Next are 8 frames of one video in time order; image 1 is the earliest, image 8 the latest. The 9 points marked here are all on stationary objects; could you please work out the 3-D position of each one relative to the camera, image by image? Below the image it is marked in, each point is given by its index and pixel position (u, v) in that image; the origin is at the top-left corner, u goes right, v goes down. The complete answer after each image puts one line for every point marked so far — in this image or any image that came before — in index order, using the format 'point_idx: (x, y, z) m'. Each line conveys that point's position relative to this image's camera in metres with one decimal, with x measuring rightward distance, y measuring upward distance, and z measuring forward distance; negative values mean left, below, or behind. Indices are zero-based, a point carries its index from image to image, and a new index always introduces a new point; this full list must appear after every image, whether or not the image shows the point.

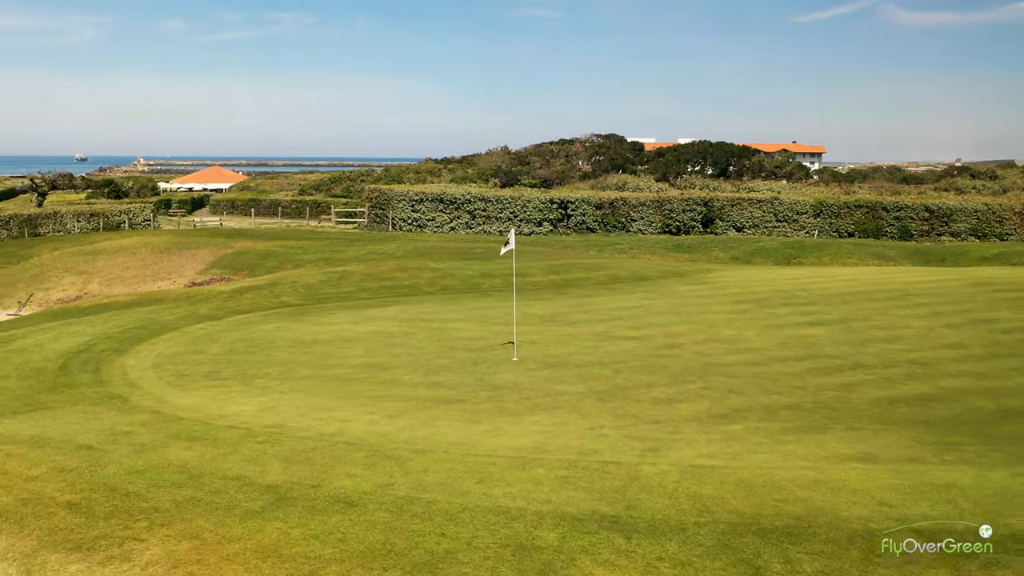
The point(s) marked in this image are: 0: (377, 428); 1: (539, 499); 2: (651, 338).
0: (-1.8, -1.7, +10.3) m
1: (+0.2, -2.0, +7.8) m
2: (+2.6, -1.0, +15.8) m
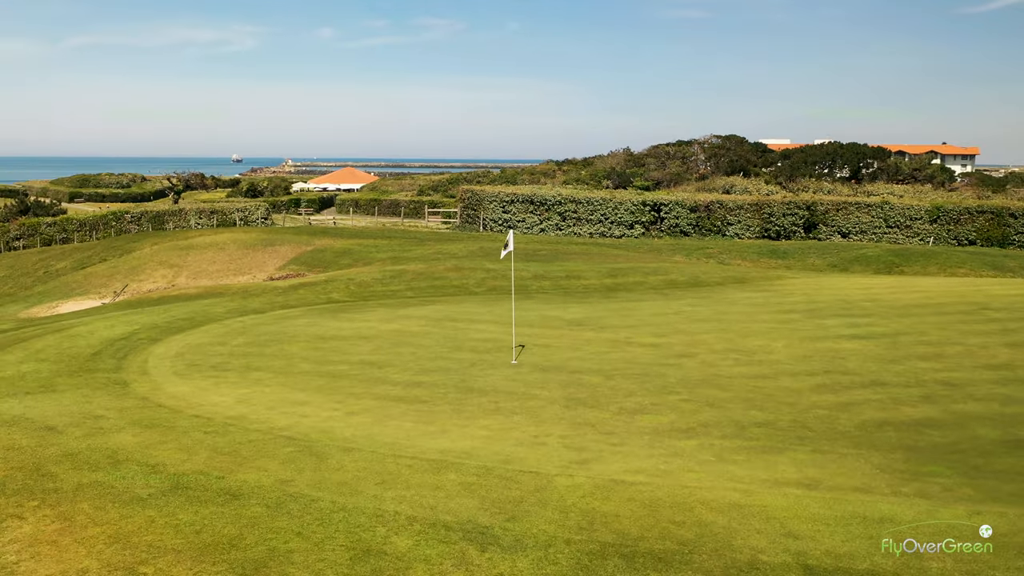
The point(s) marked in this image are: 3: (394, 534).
0: (-2.4, -1.7, +10.4) m
1: (-0.8, -2.0, +7.6) m
2: (+2.8, -1.1, +15.2) m
3: (-1.0, -2.1, +6.9) m
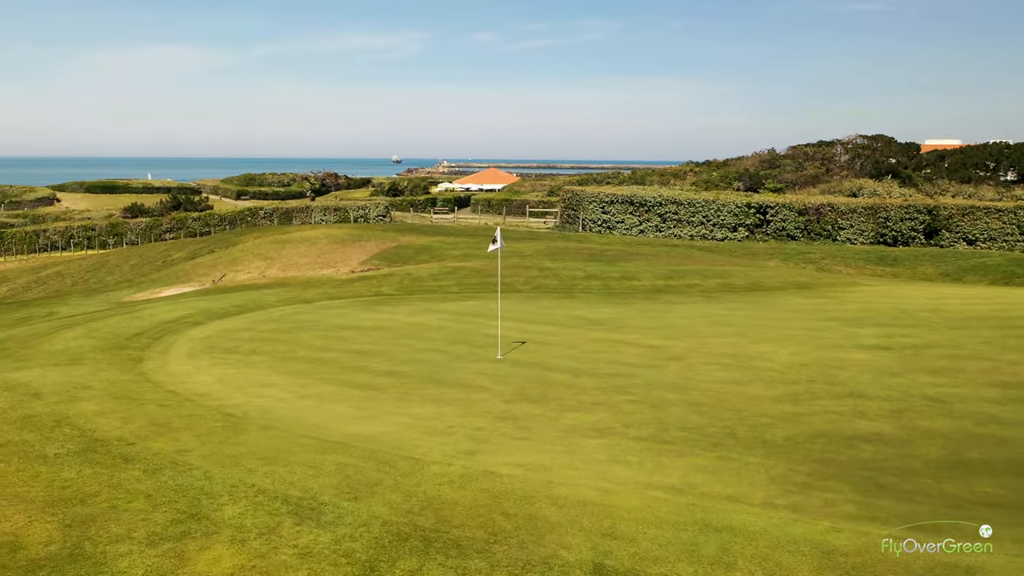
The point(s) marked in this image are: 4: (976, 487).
0: (-3.3, -1.6, +11.2) m
1: (-2.2, -1.9, +8.1) m
2: (+2.7, -1.1, +14.9) m
3: (-2.5, -1.9, +7.4) m
4: (+4.6, -2.0, +8.3) m
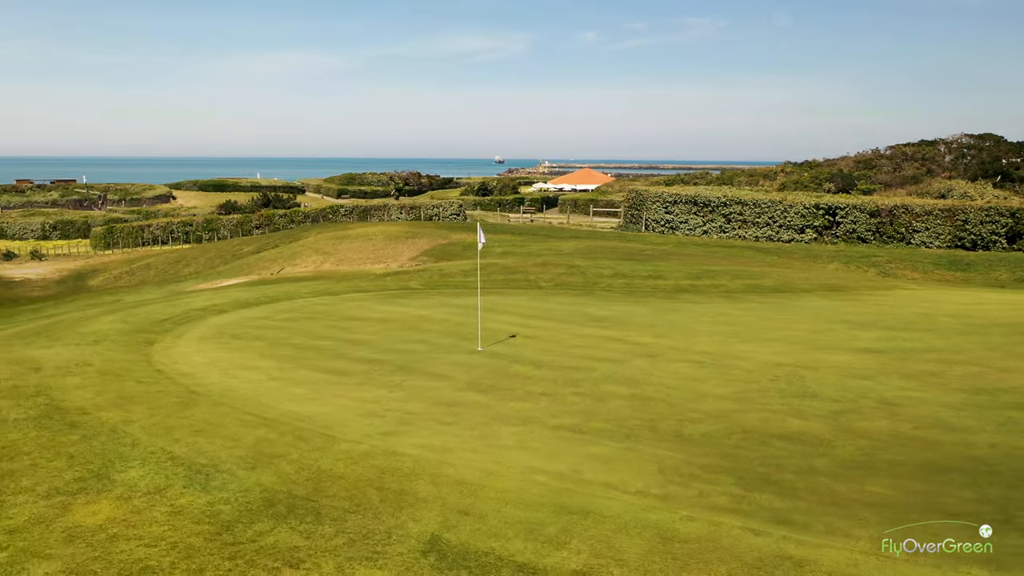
0: (-4.0, -1.4, +12.0) m
1: (-3.3, -1.7, +8.9) m
2: (+2.4, -1.0, +15.0) m
3: (-3.7, -1.8, +8.2) m
4: (+3.5, -2.0, +8.2) m
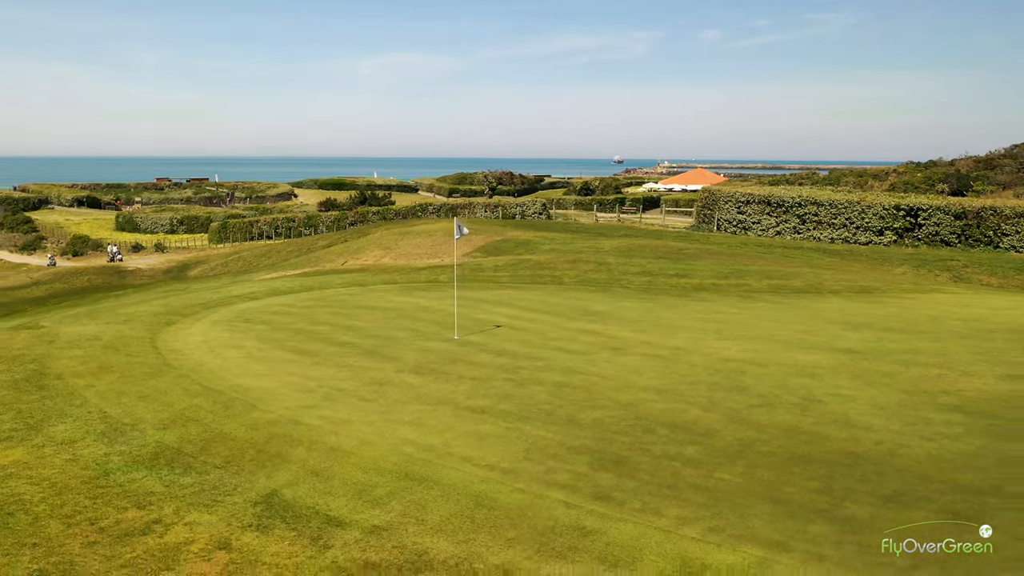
0: (-4.9, -1.2, +13.3) m
1: (-4.6, -1.5, +10.1) m
2: (+1.9, -0.9, +15.4) m
3: (-5.1, -1.5, +9.5) m
4: (+2.0, -1.9, +8.5) m
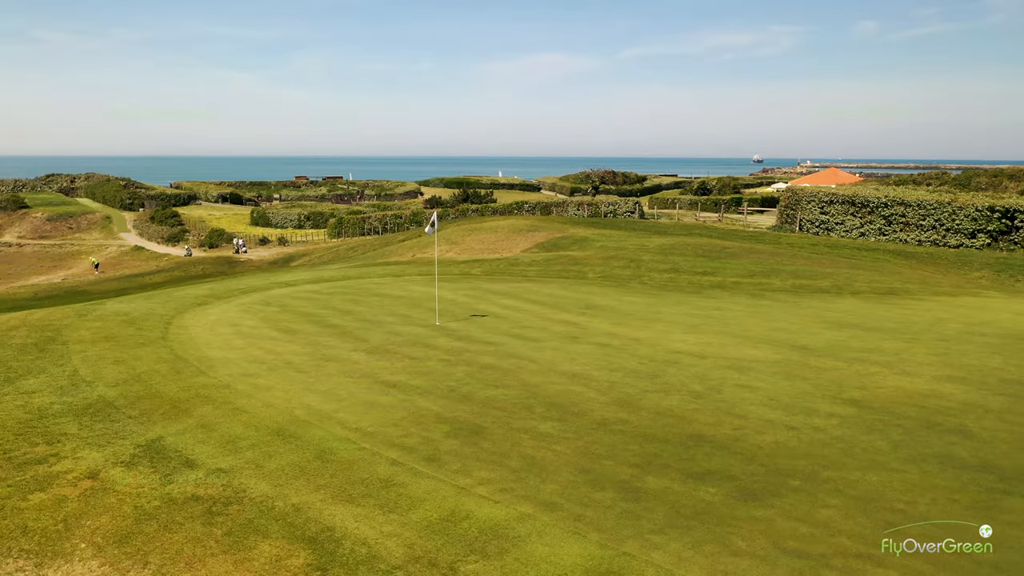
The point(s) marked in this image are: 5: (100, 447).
0: (-5.6, -0.9, +15.0) m
1: (-5.9, -1.2, +11.9) m
2: (+1.4, -0.8, +16.0) m
3: (-6.5, -1.2, +11.3) m
4: (+0.4, -1.7, +9.2) m
5: (-4.4, -1.7, +8.9) m
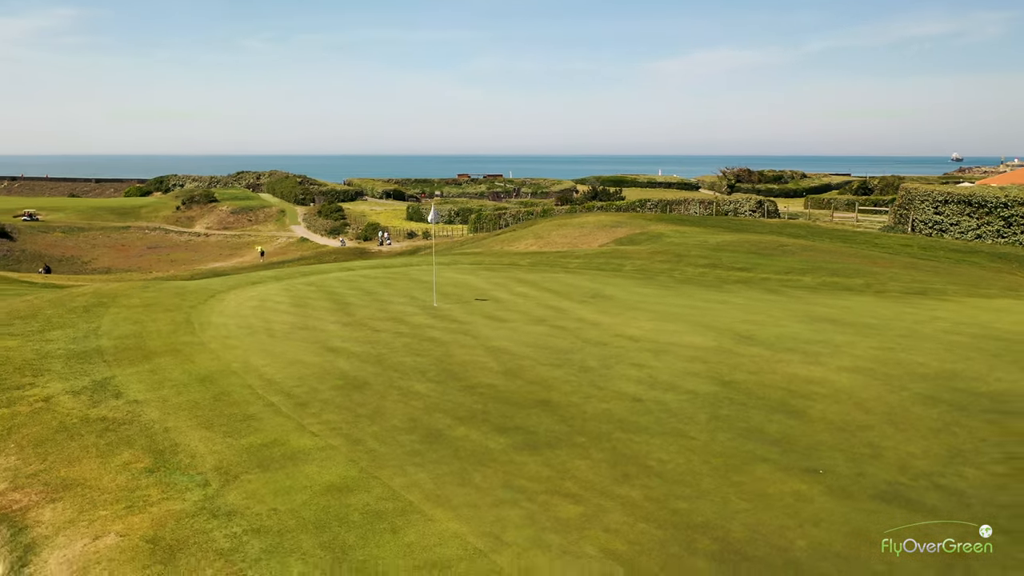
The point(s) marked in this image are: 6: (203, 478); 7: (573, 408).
0: (-6.1, -0.4, +17.6) m
1: (-7.0, -0.7, +14.6) m
2: (+1.0, -0.5, +17.2) m
3: (-7.6, -0.7, +14.2) m
4: (-1.4, -1.4, +10.7) m
5: (-6.1, -1.3, +11.4) m
6: (-3.1, -1.9, +8.3) m
7: (+0.8, -1.5, +10.3) m
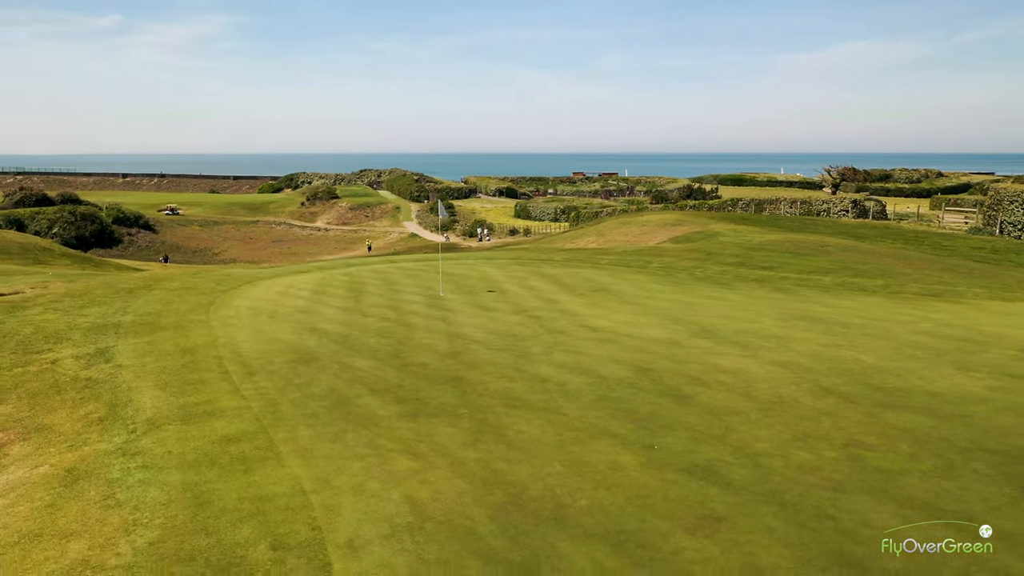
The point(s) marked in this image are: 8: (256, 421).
0: (-6.1, -0.1, +19.6) m
1: (-7.5, -0.4, +16.8) m
2: (+0.9, -0.4, +18.2) m
3: (-8.2, -0.4, +16.5) m
4: (-2.5, -1.2, +12.1) m
5: (-7.1, -1.0, +13.5) m
6: (-4.6, -1.7, +10.0) m
7: (-0.4, -1.3, +11.4) m
8: (-3.1, -1.6, +10.0) m
